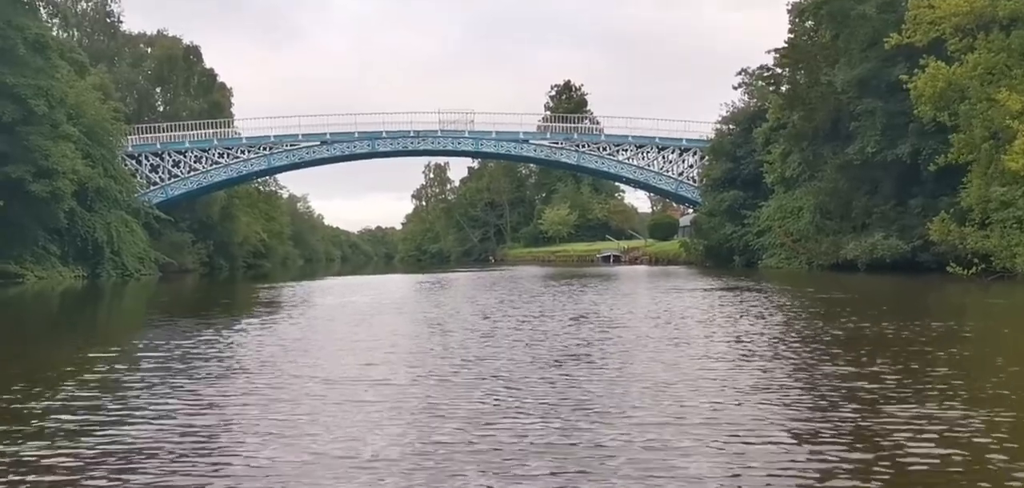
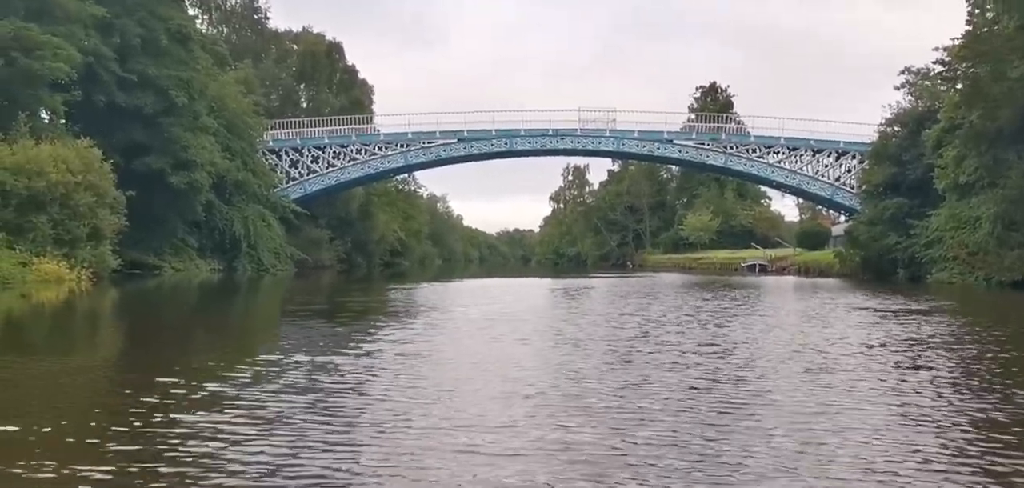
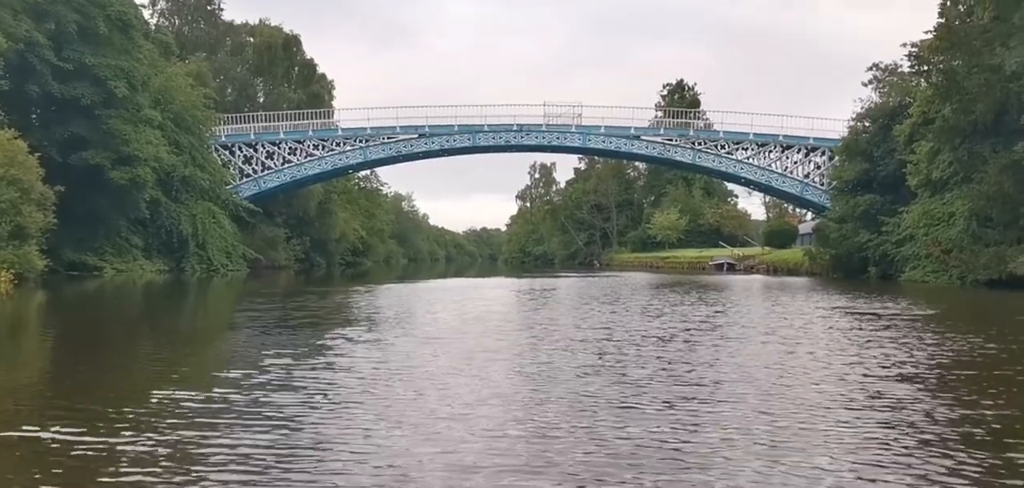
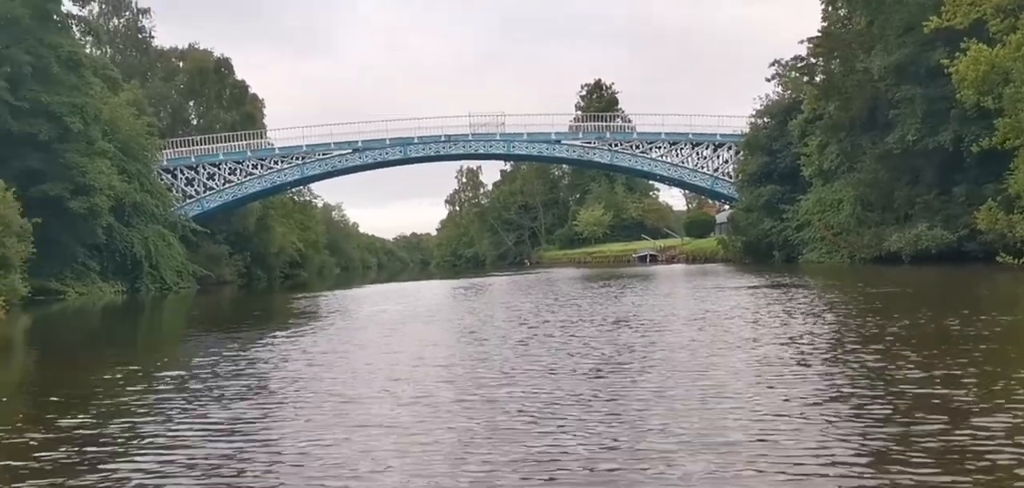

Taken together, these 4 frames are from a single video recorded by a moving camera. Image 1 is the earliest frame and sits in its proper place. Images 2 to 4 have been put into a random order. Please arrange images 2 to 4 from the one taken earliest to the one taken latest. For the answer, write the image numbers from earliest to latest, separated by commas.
4, 2, 3
